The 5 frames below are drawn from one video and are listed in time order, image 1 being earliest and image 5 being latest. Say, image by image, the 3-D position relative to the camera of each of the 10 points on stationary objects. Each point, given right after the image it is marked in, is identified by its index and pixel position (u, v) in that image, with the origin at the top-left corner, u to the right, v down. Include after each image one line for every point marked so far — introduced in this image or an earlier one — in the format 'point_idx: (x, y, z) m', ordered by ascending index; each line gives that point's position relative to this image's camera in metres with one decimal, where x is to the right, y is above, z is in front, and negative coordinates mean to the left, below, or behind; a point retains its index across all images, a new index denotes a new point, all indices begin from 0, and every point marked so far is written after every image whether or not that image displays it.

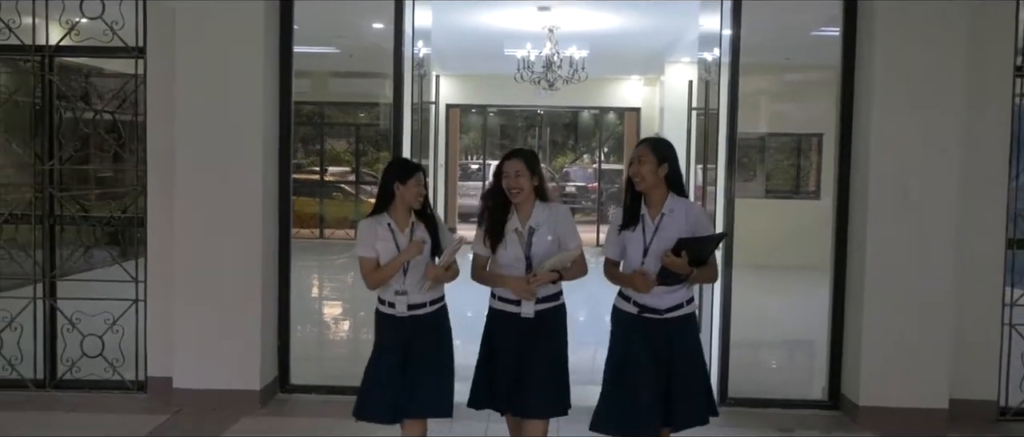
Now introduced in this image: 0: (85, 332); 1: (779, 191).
0: (-2.5, -0.7, +5.2) m
1: (+1.8, +0.2, +5.1) m
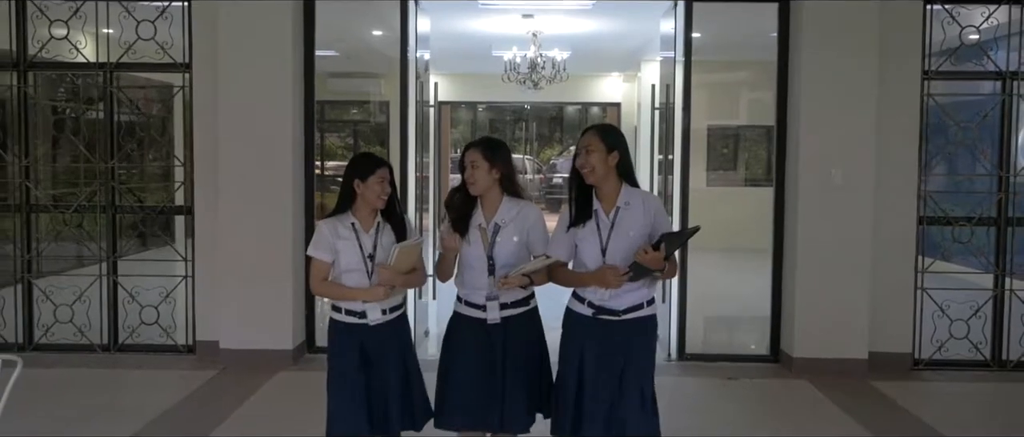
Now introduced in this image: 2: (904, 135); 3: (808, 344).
0: (-2.6, -0.6, +6.1) m
1: (+1.7, +0.3, +6.1) m
2: (+2.6, +0.6, +5.7) m
3: (+2.0, -0.8, +5.7) m
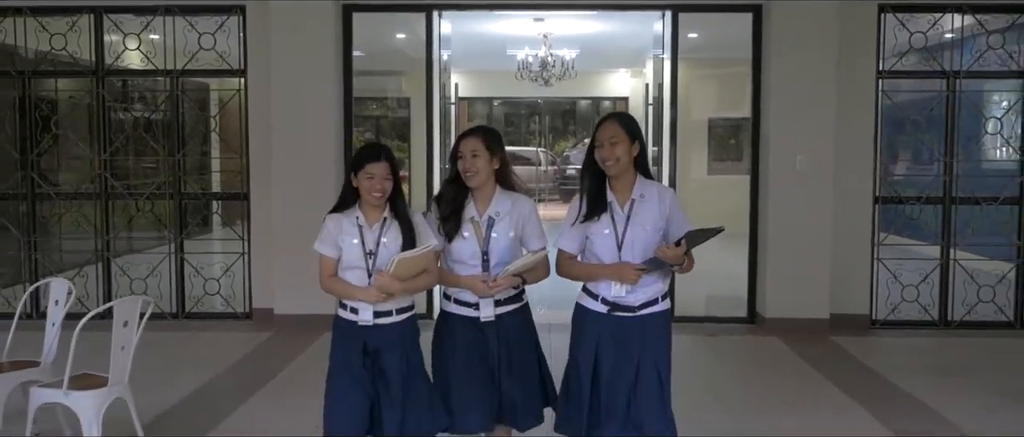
0: (-2.5, -0.5, +7.1) m
1: (+1.8, +0.5, +7.0) m
2: (+2.7, +0.7, +6.6) m
3: (+2.0, -0.7, +6.6) m
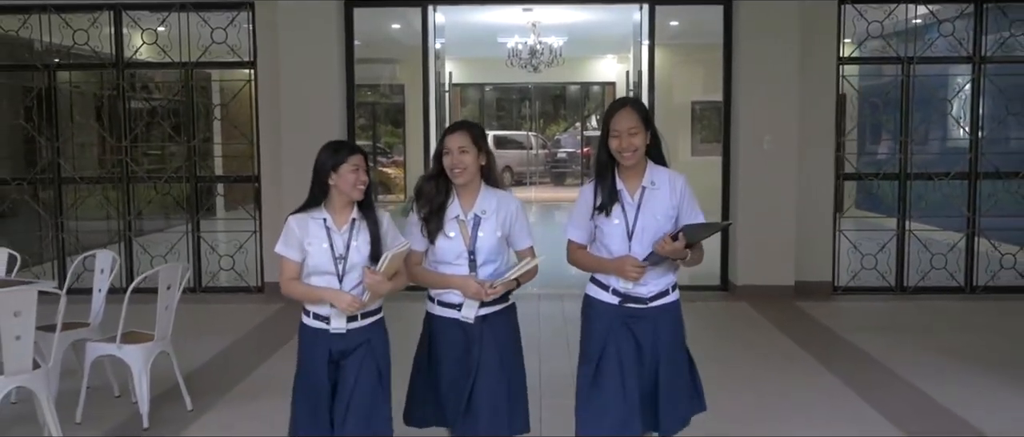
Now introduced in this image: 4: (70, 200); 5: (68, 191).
0: (-2.6, -0.3, +7.6) m
1: (+1.7, +0.7, +7.5) m
2: (+2.6, +0.9, +7.2) m
3: (+2.0, -0.5, +7.2) m
4: (-3.9, +0.2, +7.6) m
5: (-3.9, +0.2, +7.6) m
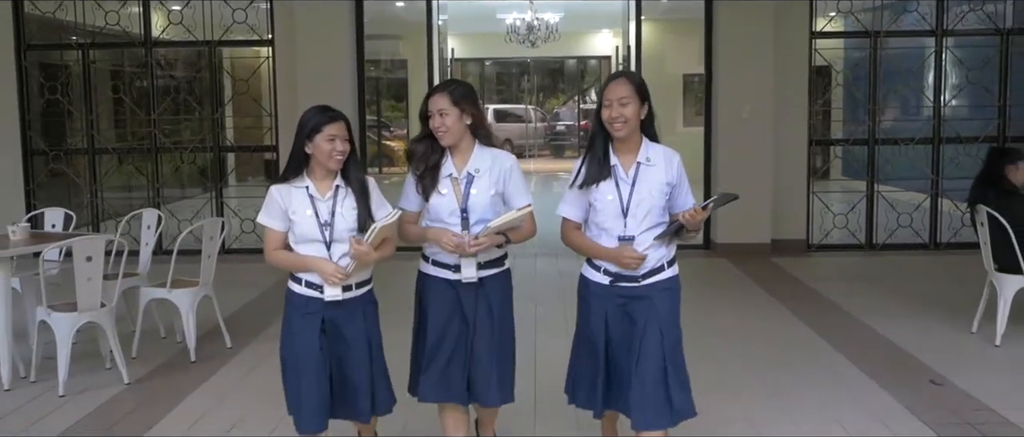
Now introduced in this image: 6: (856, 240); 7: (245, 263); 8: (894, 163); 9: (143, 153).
0: (-2.6, 0.0, +8.2) m
1: (+1.7, +1.0, +8.1) m
2: (+2.6, +1.3, +7.7) m
3: (+2.0, -0.1, +7.8) m
4: (-3.9, +0.5, +8.2) m
5: (-3.9, +0.5, +8.2) m
6: (+3.2, -0.2, +8.0) m
7: (-2.4, -0.4, +7.8) m
8: (+3.5, +0.5, +7.9) m
9: (-3.5, +0.6, +8.1) m
